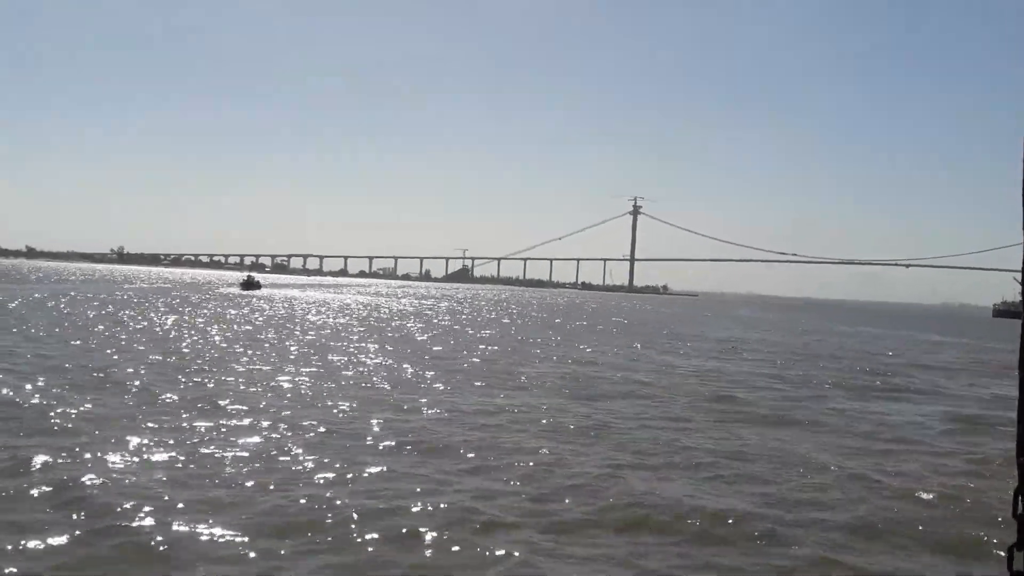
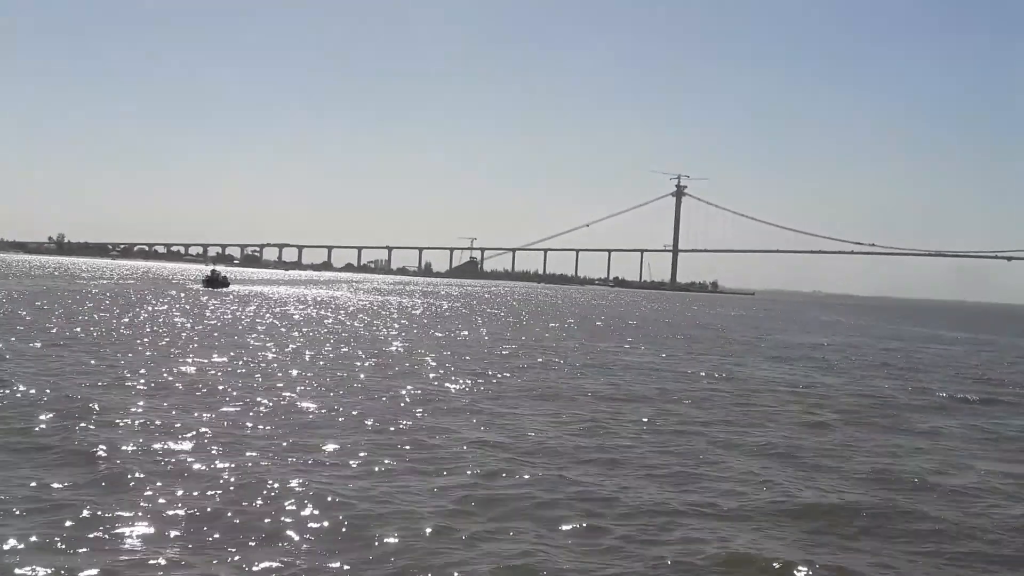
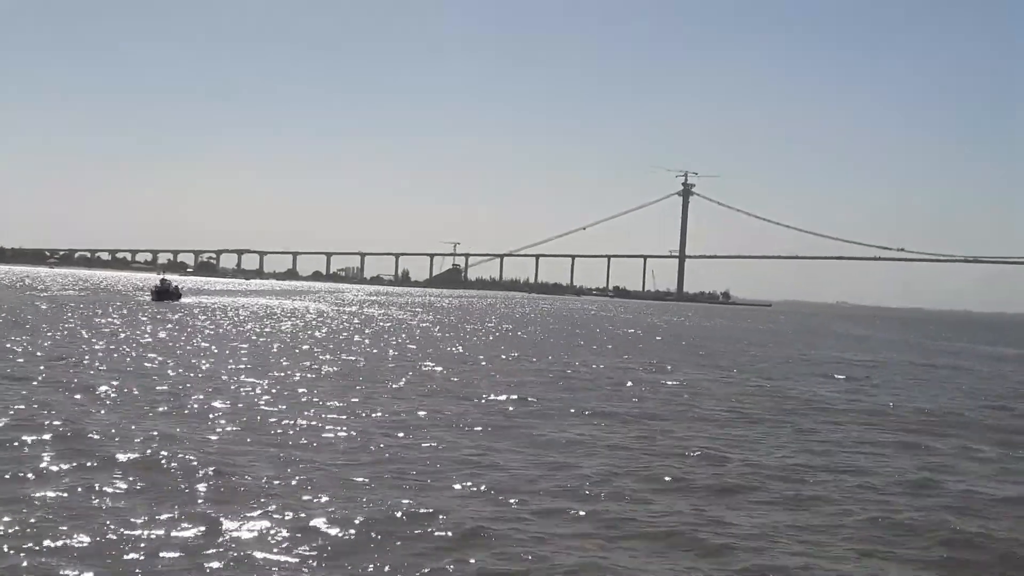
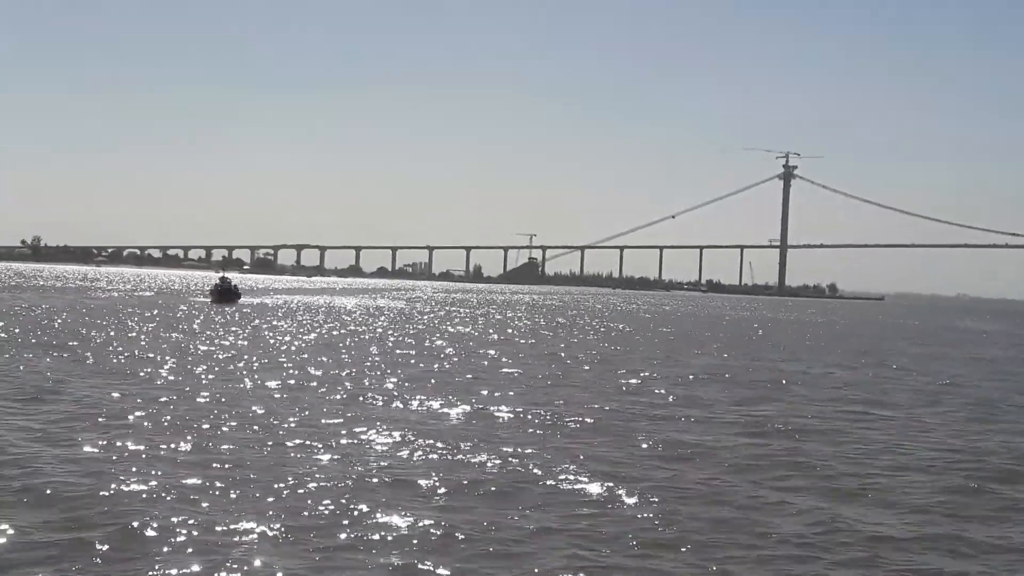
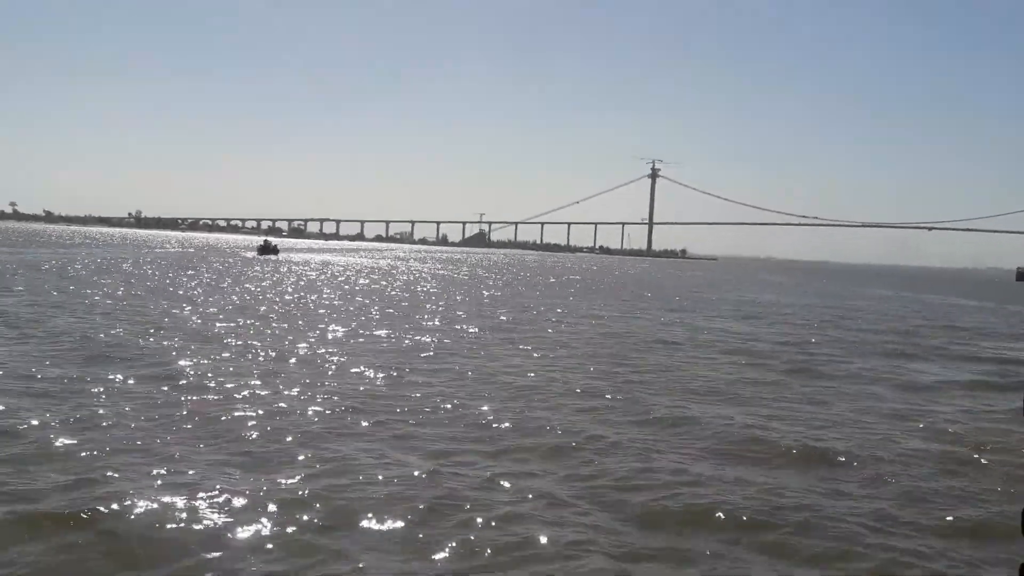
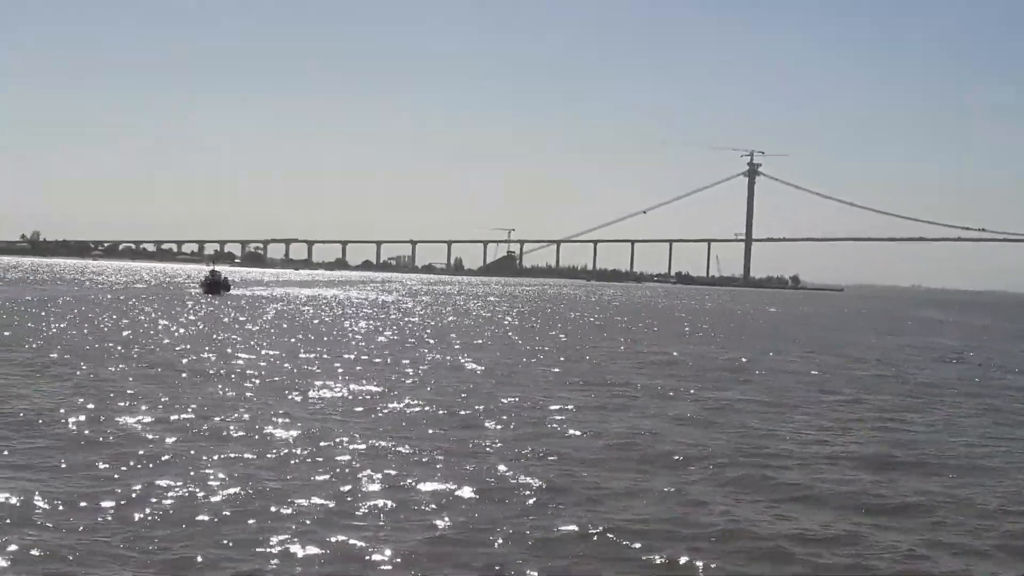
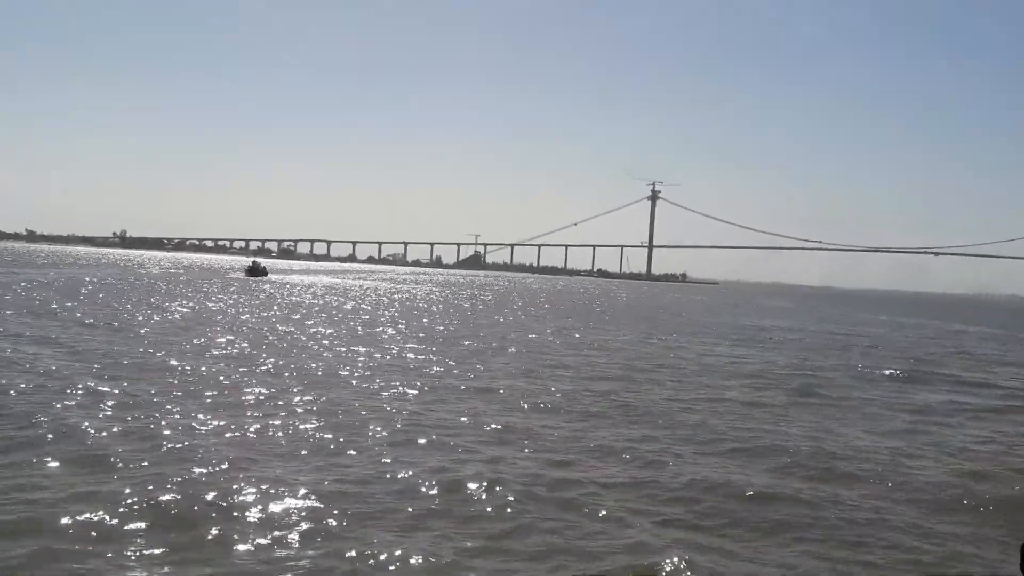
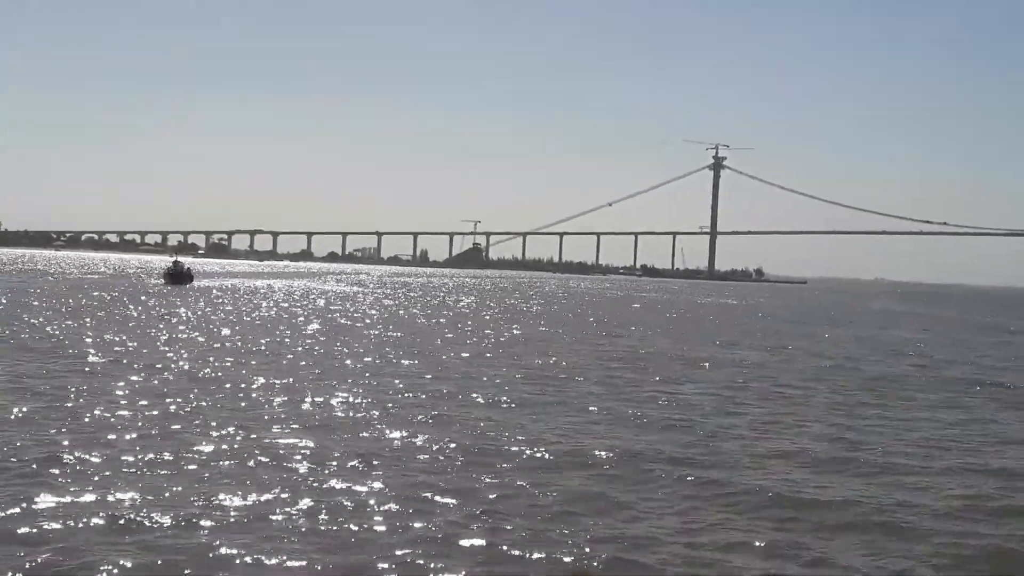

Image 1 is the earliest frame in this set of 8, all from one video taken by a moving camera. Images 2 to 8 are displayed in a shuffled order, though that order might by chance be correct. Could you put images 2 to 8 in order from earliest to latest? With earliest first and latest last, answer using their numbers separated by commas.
5, 7, 2, 3, 8, 6, 4
